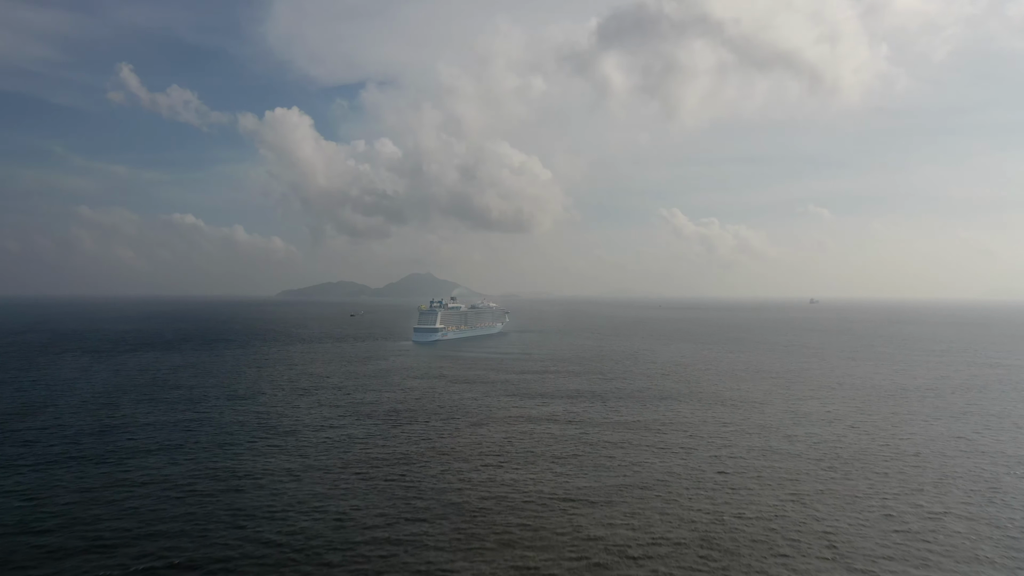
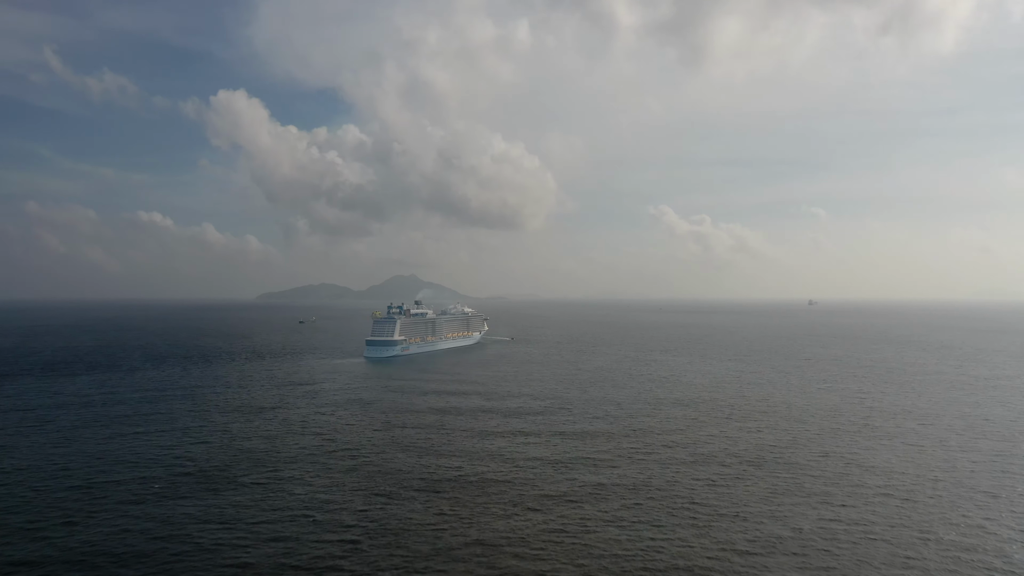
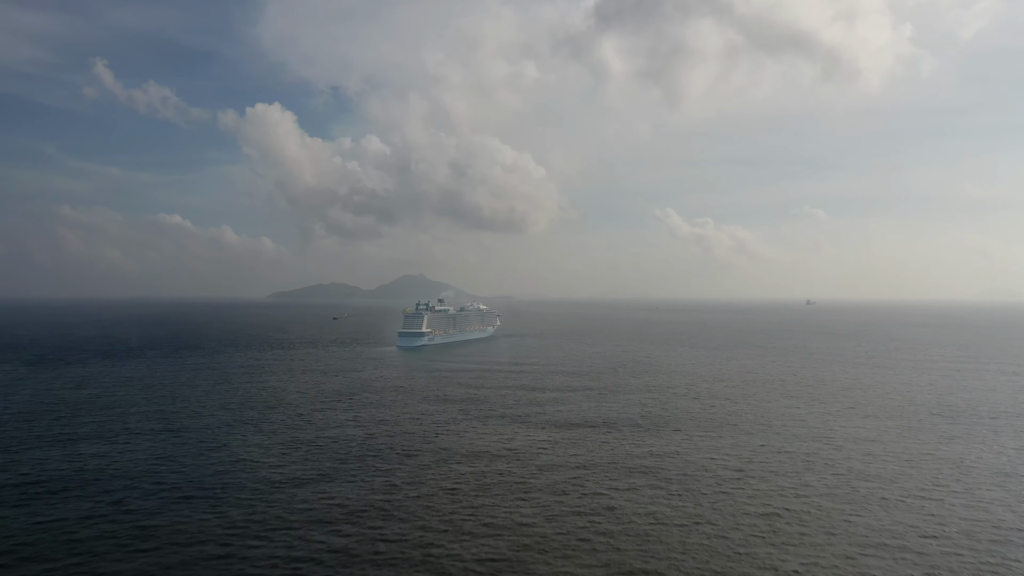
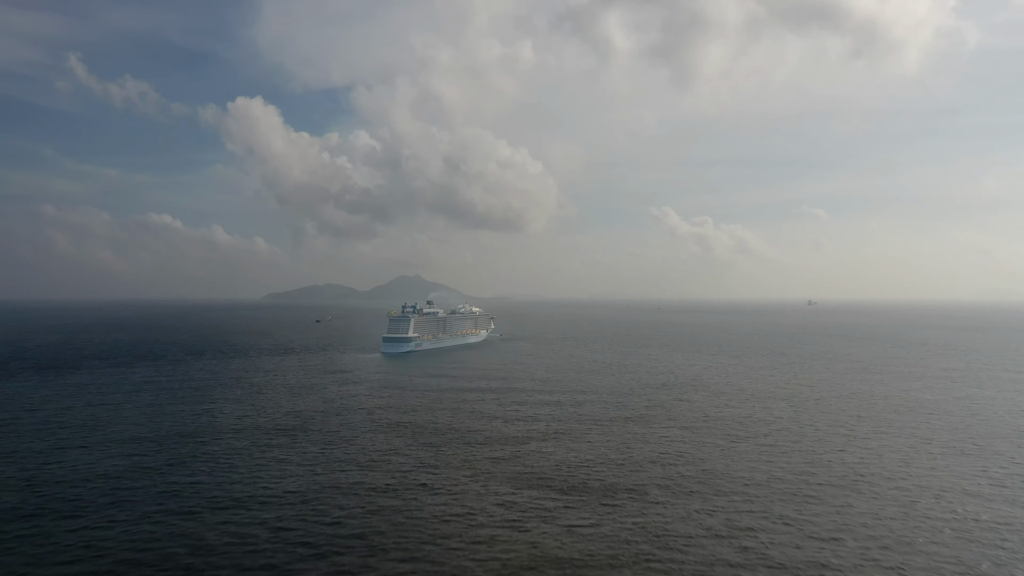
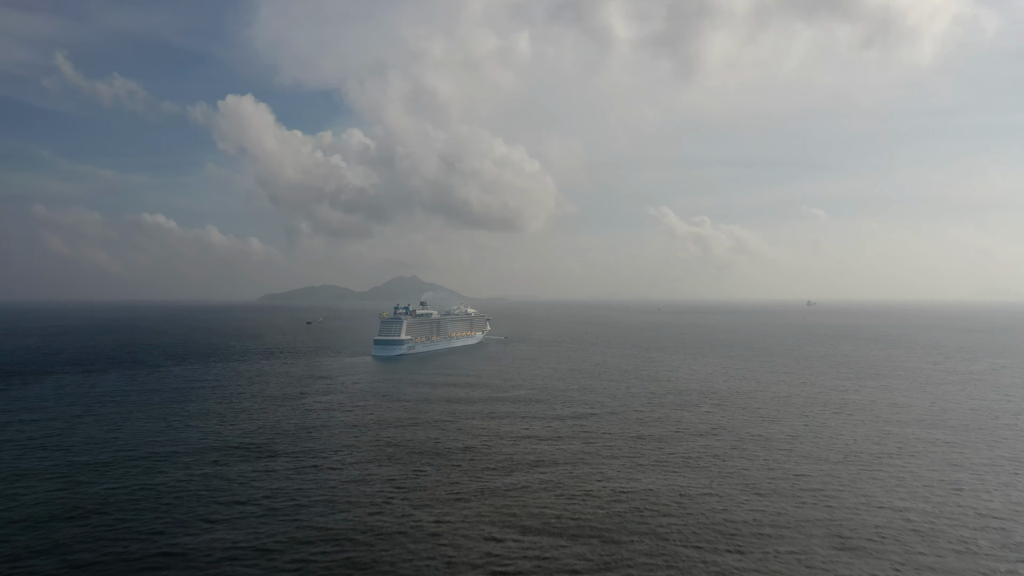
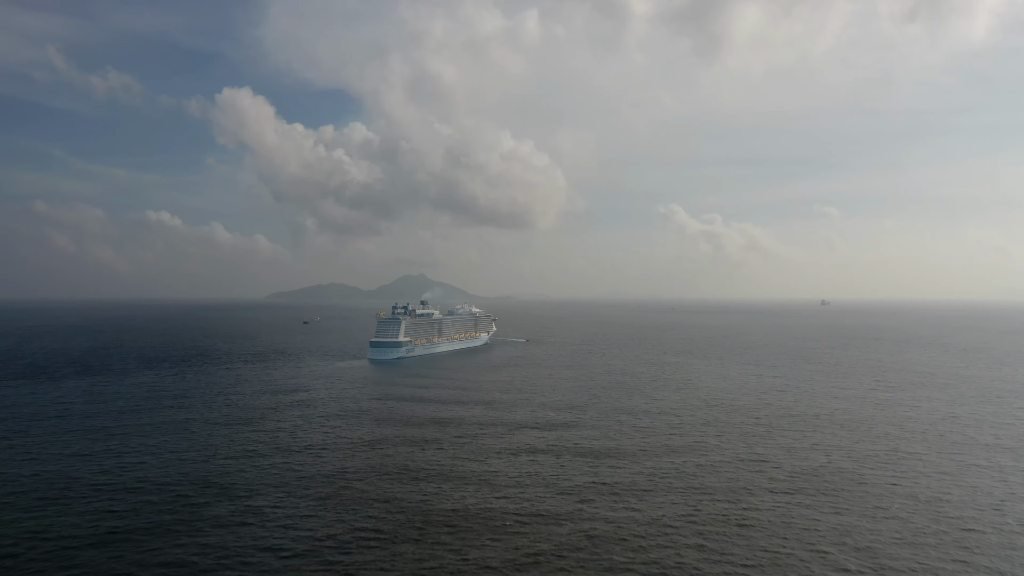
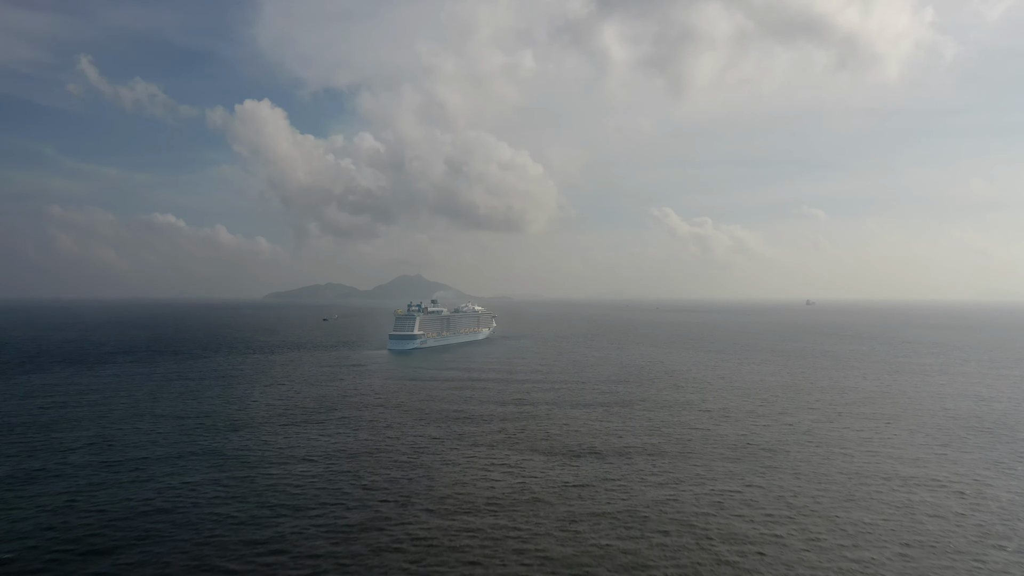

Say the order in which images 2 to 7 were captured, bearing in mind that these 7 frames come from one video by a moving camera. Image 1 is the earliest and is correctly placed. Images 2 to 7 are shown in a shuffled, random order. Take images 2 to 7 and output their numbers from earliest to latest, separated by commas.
3, 7, 4, 5, 2, 6
